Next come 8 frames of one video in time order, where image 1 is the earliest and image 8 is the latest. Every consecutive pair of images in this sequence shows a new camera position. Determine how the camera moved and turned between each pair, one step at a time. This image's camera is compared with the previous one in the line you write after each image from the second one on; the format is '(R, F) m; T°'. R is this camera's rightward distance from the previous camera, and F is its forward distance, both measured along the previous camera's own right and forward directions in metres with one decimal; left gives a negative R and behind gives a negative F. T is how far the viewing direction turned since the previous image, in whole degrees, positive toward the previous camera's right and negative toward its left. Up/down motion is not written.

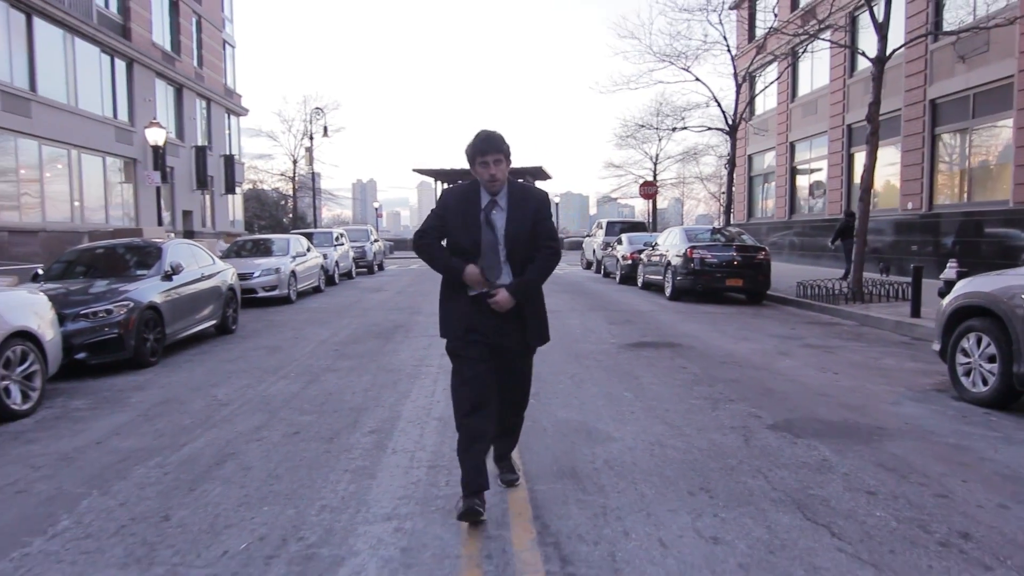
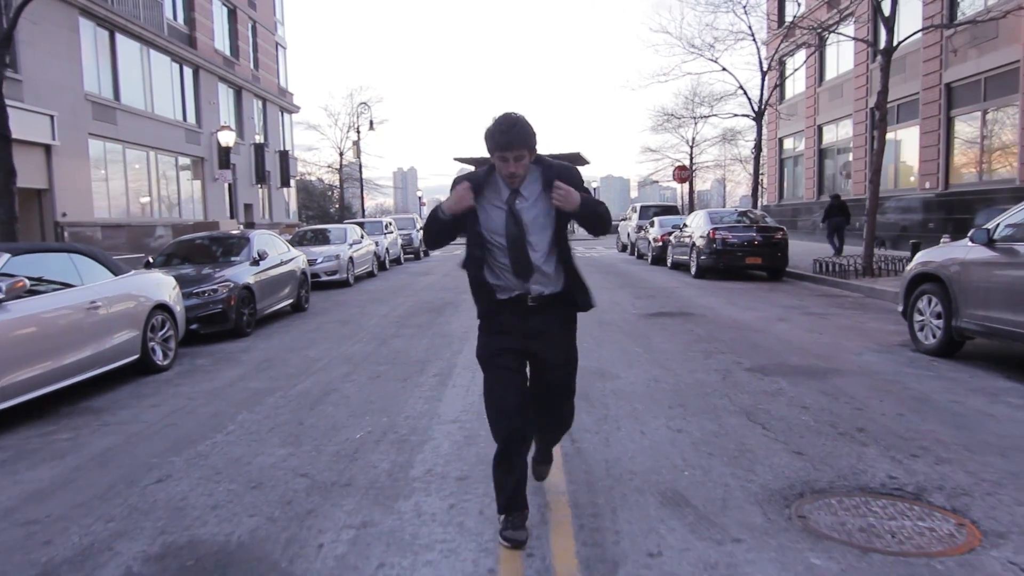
(+0.1, -1.6) m; -3°
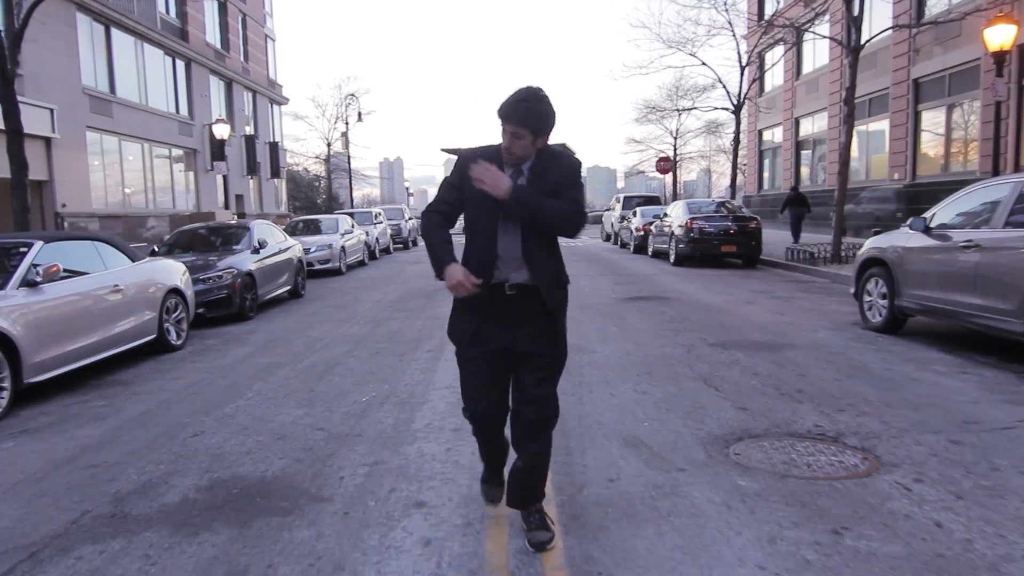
(0.0, -0.8) m; +1°
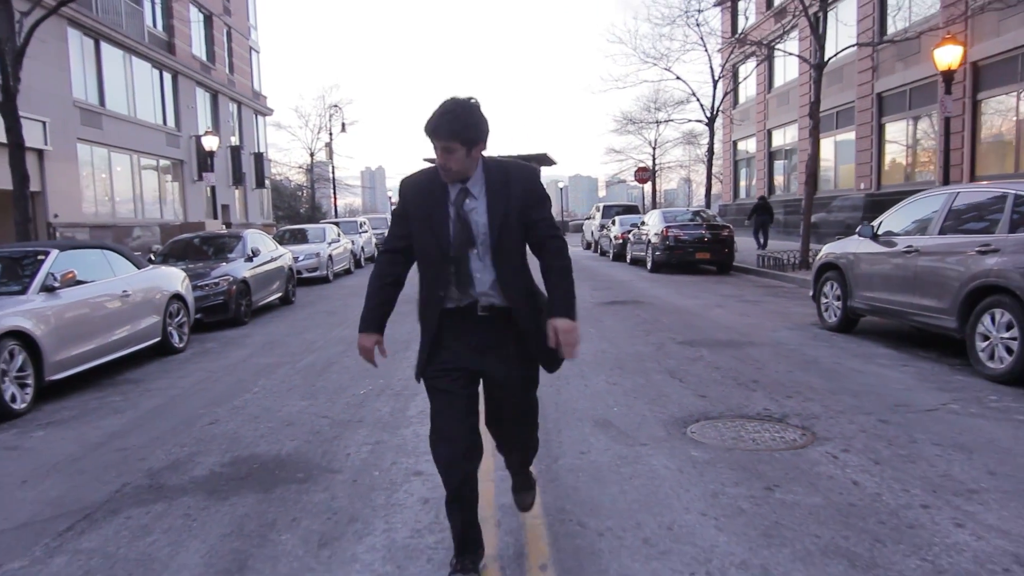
(0.0, -0.6) m; +1°
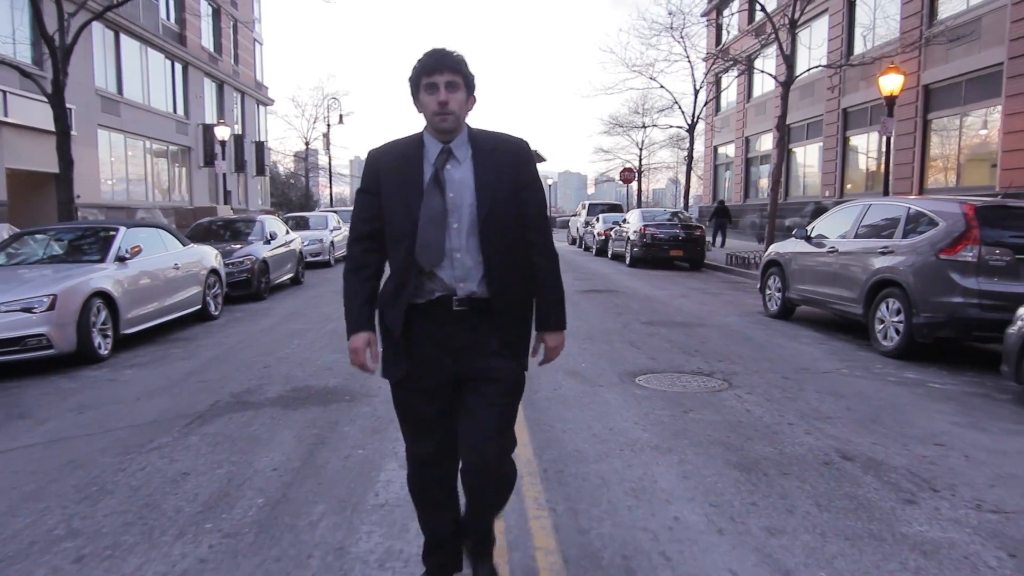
(-0.1, -1.6) m; +1°
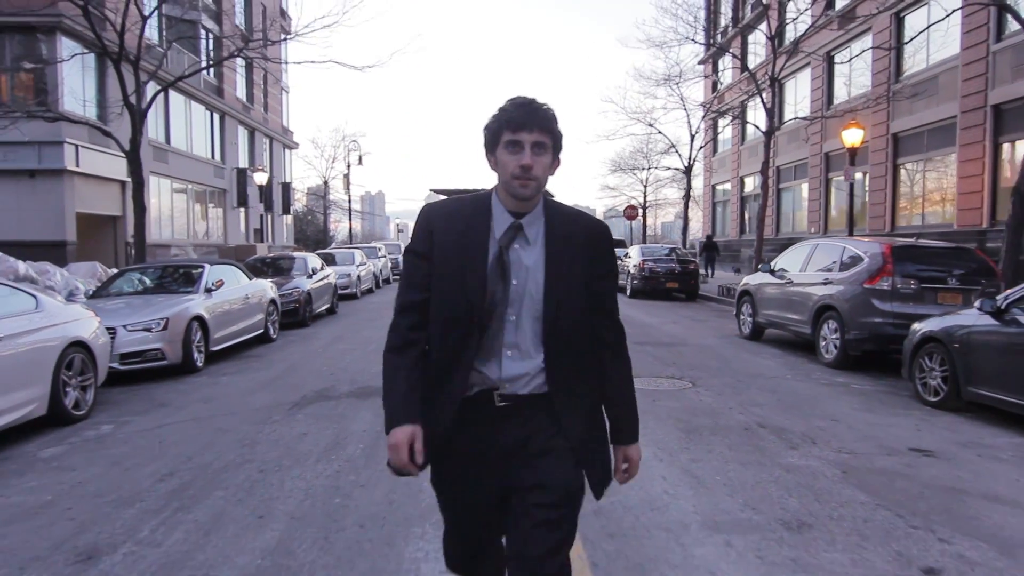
(0.0, -2.1) m; -1°
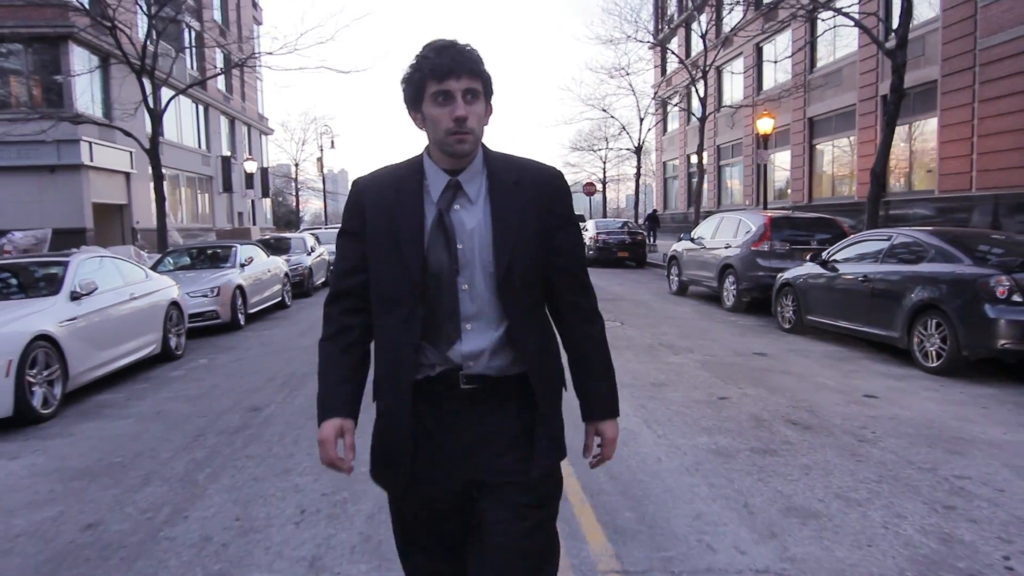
(-0.1, -3.0) m; +2°
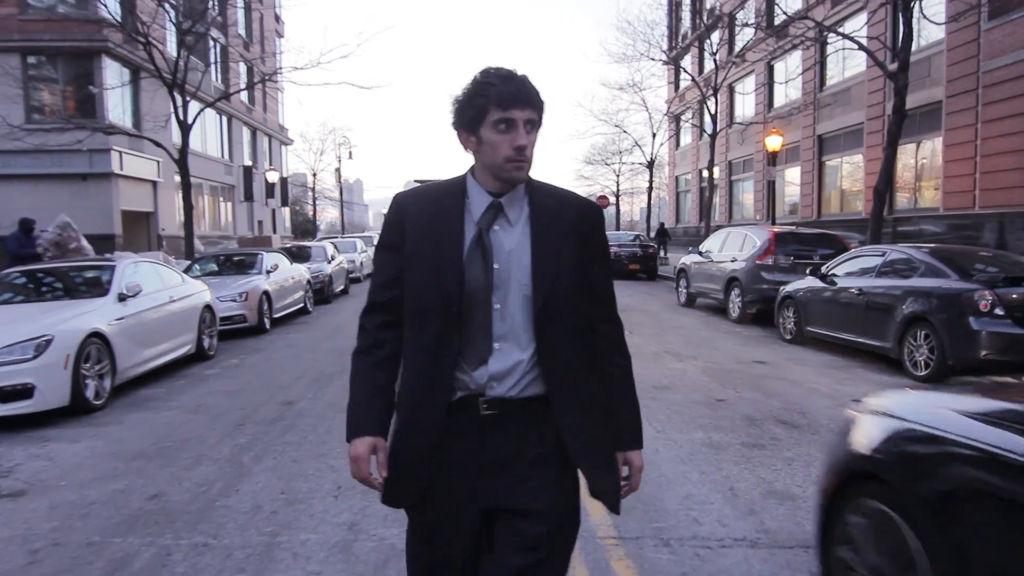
(0.0, -0.6) m; -1°
